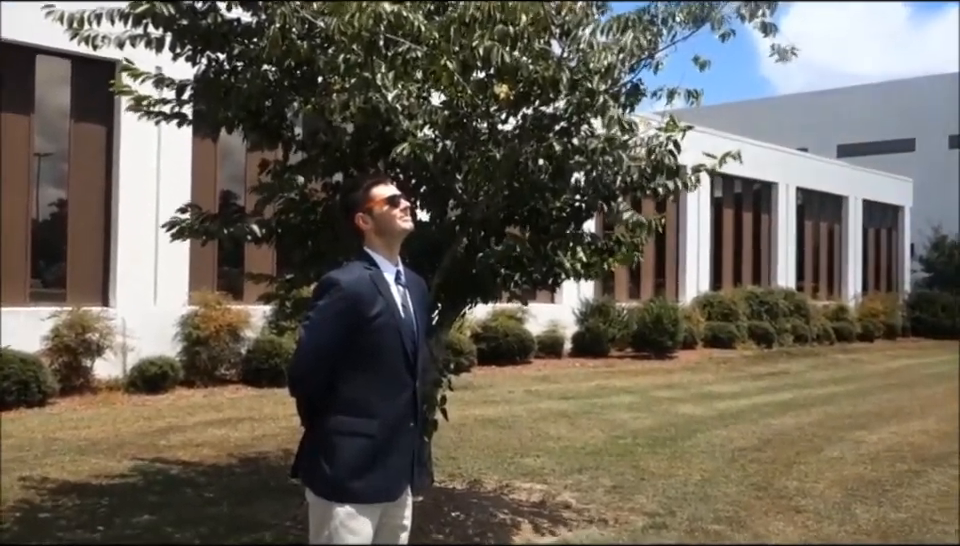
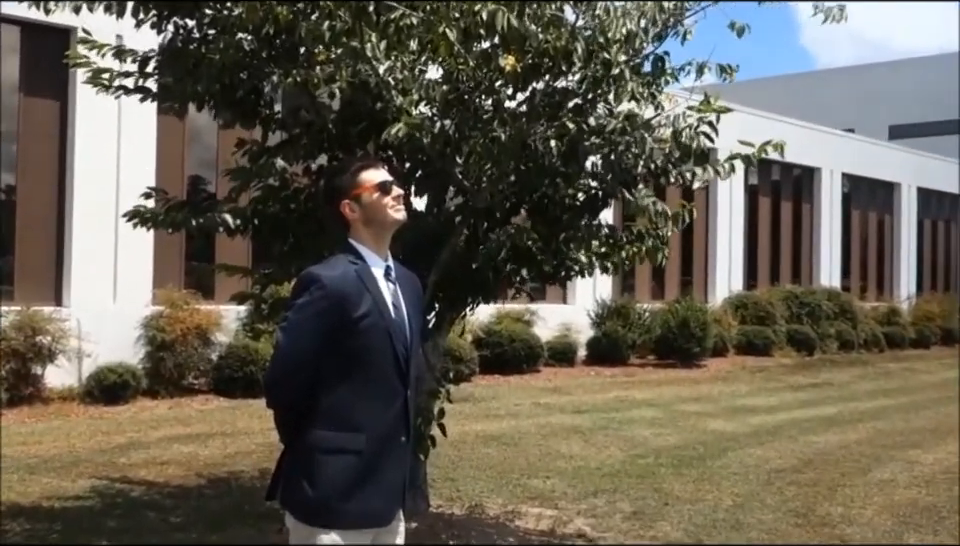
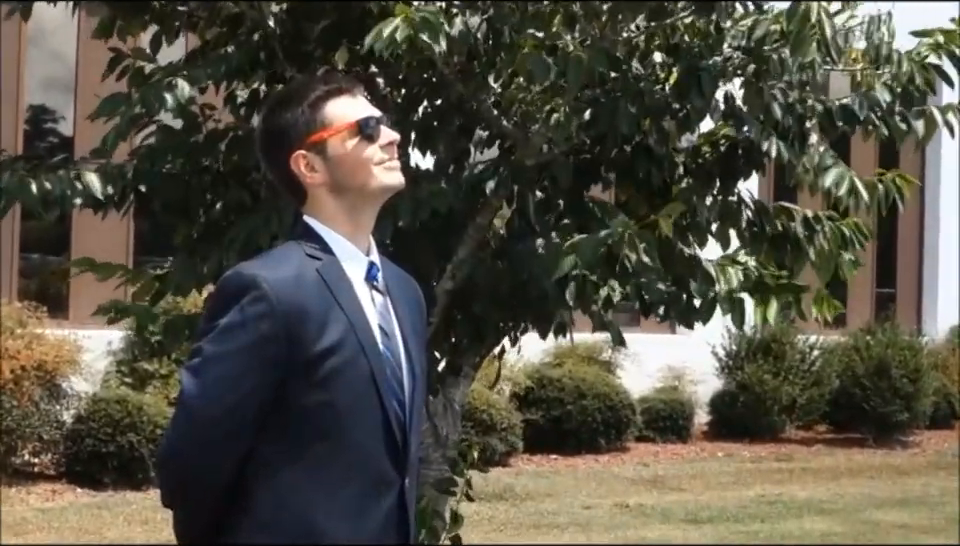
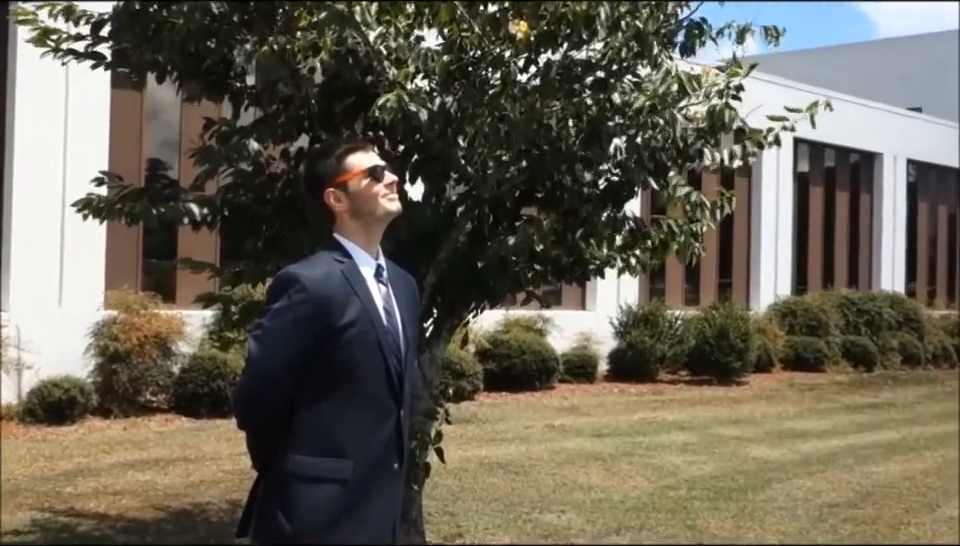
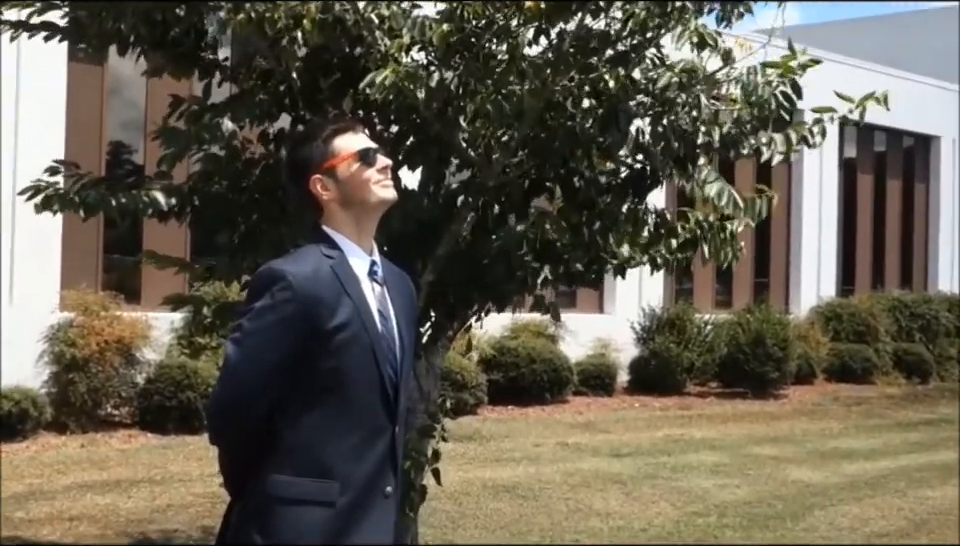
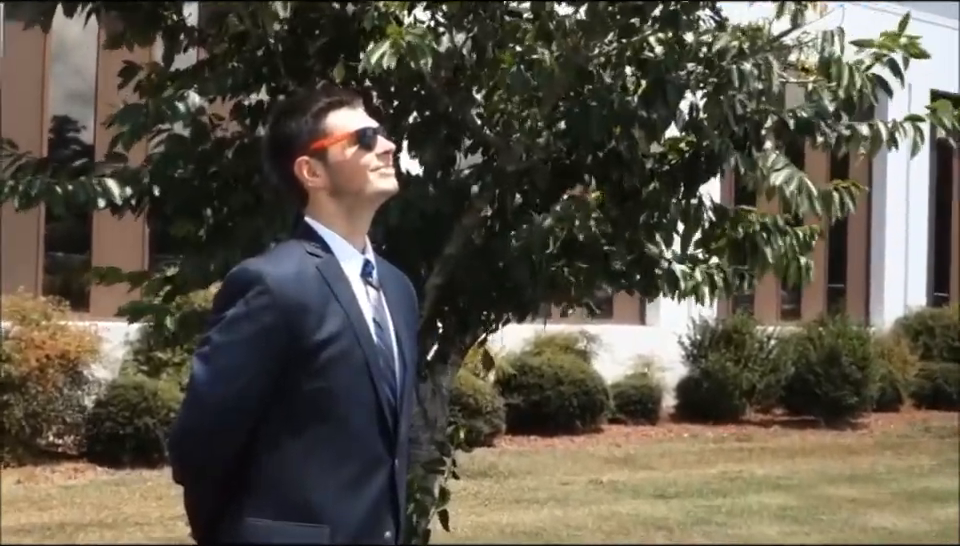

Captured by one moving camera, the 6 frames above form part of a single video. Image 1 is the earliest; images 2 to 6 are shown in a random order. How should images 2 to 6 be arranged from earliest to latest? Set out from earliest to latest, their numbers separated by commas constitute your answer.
2, 4, 5, 6, 3
